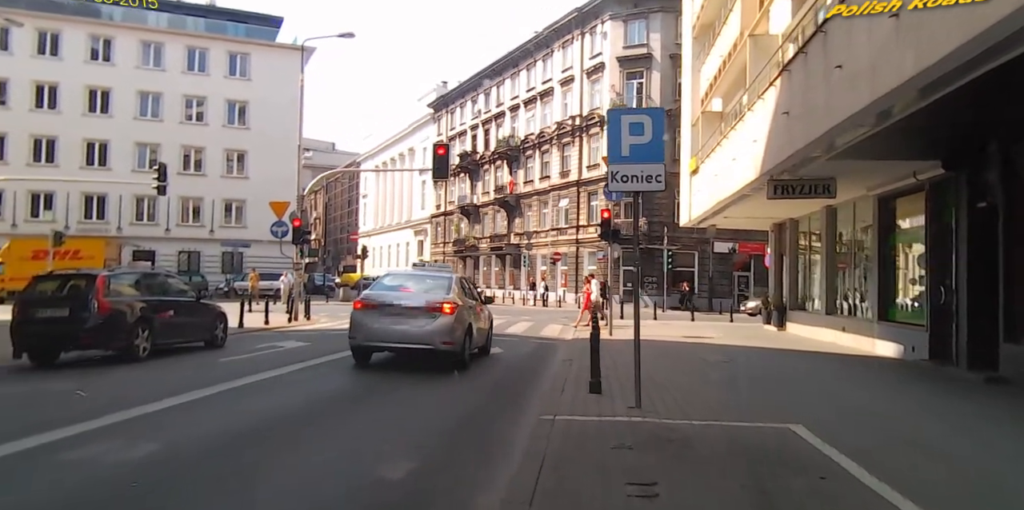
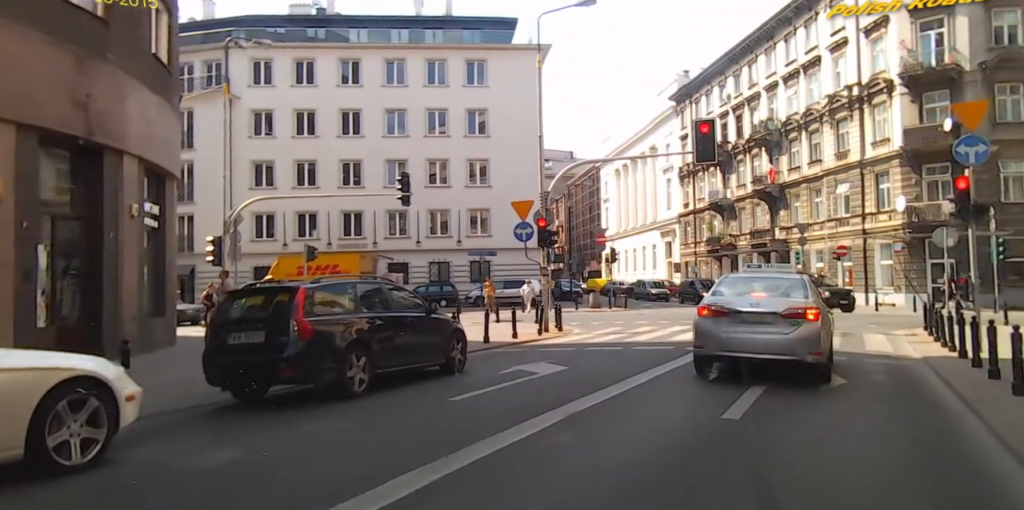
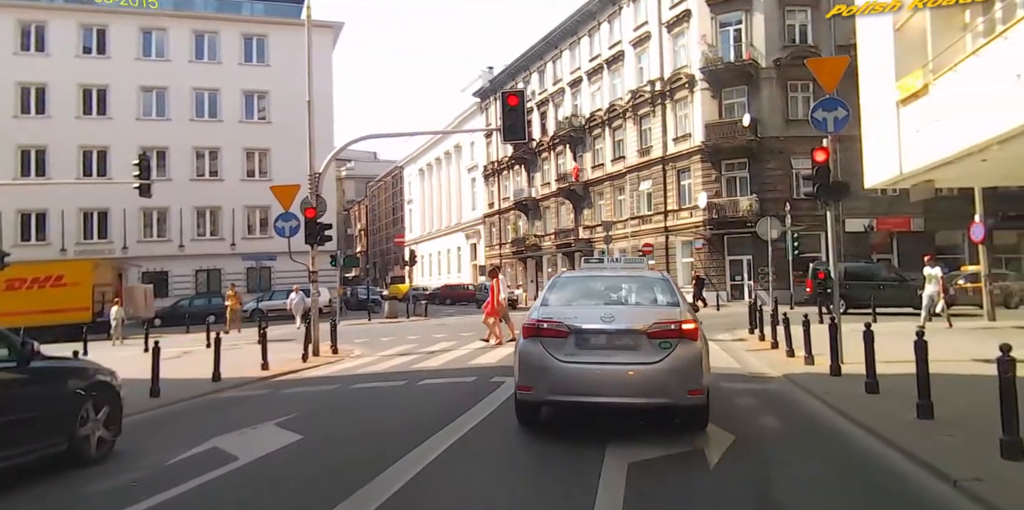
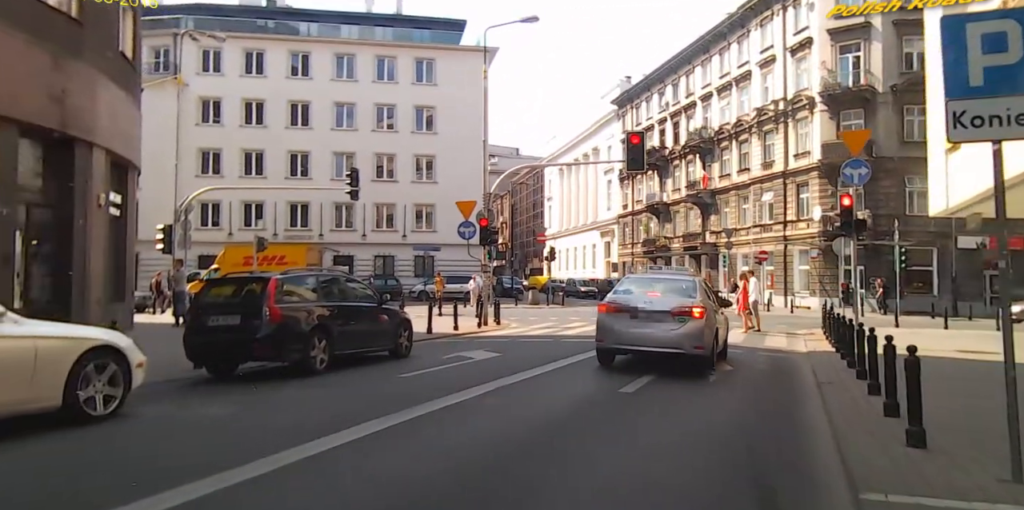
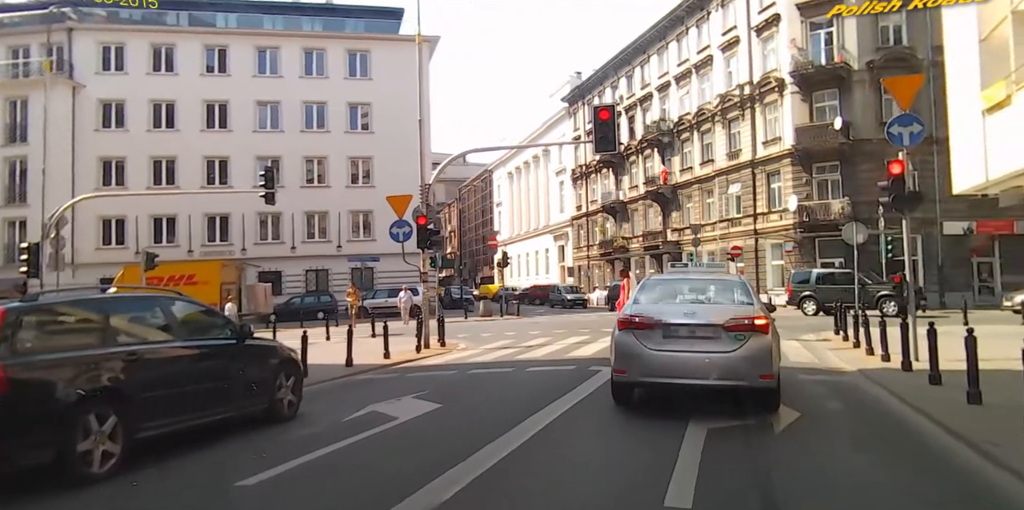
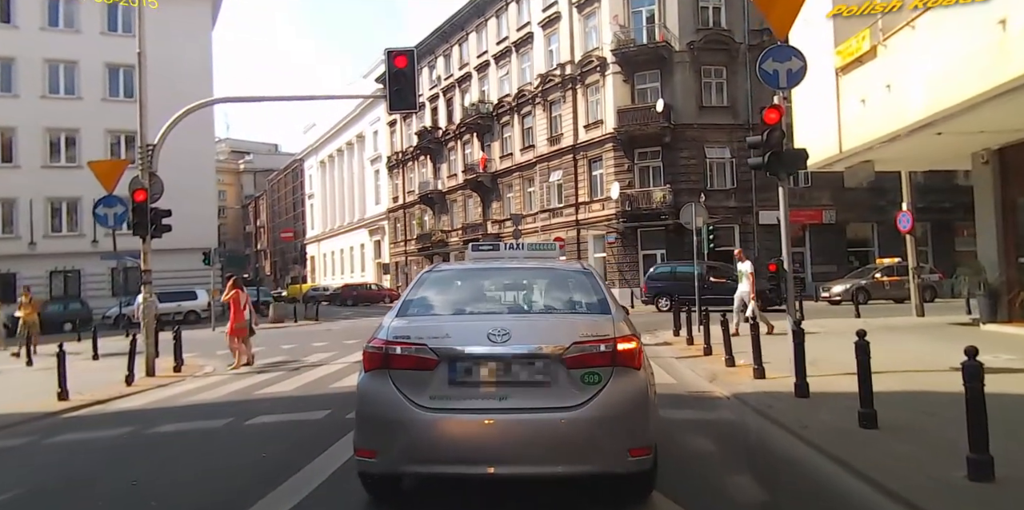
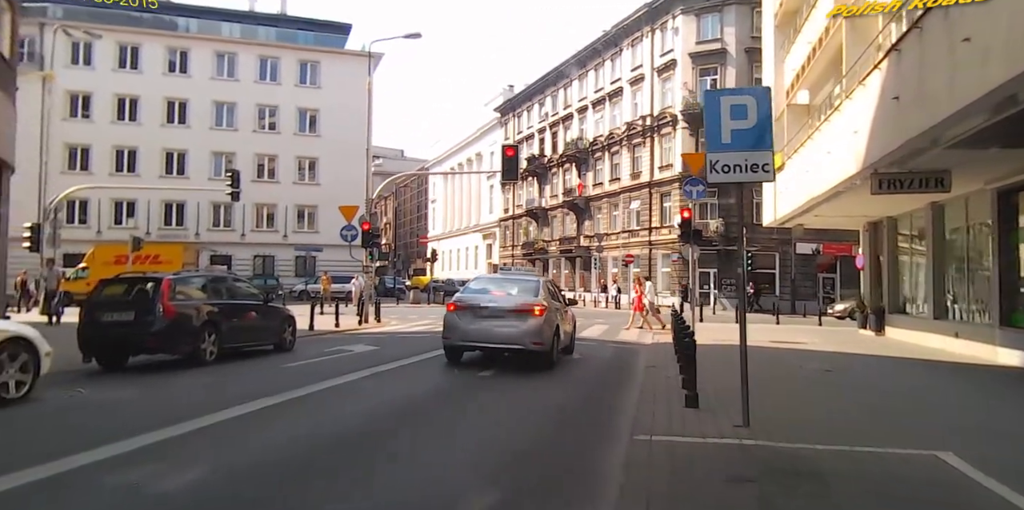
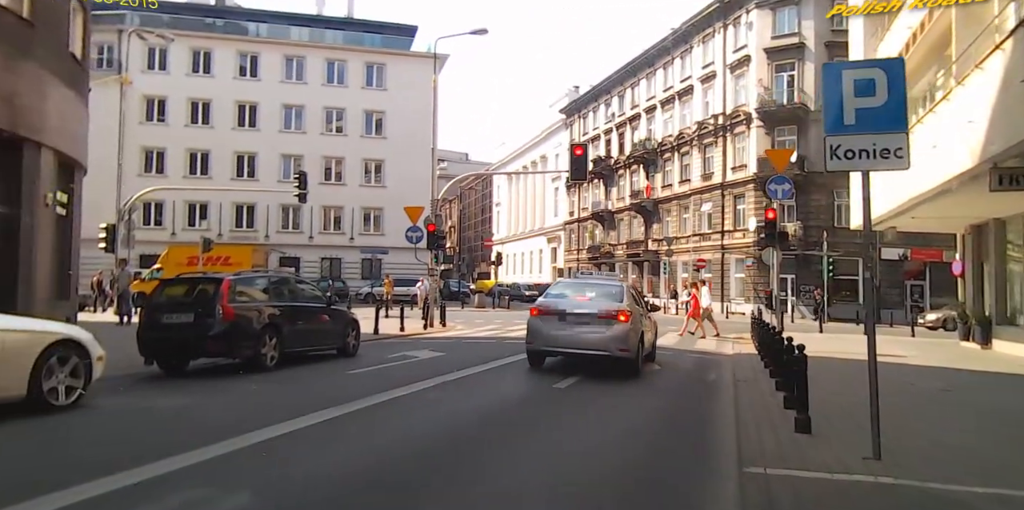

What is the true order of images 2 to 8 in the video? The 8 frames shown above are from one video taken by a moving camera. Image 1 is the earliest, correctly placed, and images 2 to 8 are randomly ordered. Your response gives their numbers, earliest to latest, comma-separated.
7, 8, 4, 2, 5, 3, 6
